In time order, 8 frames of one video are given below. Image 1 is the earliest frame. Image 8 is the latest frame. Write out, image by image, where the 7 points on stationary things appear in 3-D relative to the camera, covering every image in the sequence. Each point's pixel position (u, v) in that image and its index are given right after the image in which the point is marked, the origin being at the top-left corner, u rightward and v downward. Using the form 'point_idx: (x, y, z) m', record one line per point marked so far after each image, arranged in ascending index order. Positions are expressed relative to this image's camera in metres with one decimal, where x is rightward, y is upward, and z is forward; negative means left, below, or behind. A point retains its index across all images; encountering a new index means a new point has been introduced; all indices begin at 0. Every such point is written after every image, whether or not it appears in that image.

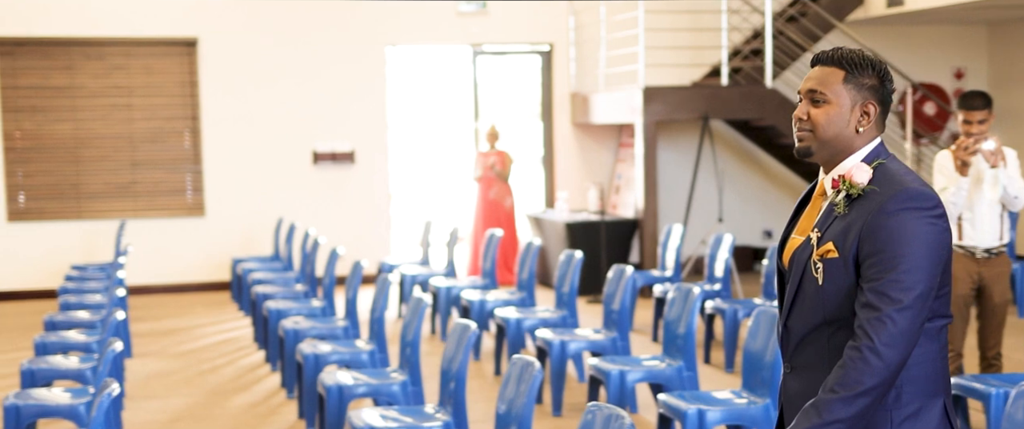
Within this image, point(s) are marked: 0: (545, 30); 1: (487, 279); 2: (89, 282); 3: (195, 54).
0: (+0.3, +1.8, +10.0) m
1: (-0.2, -0.5, +8.5) m
2: (-3.6, -0.6, +8.5) m
3: (-3.0, +1.5, +9.6) m
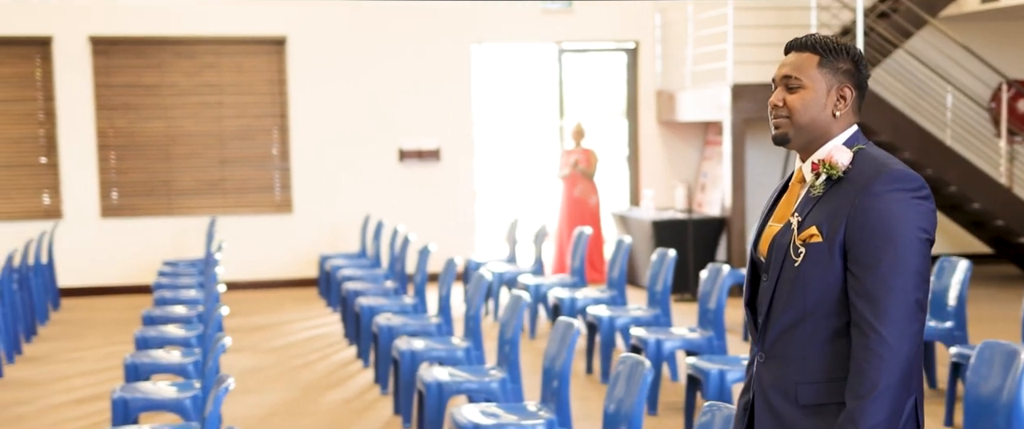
0: (+1.2, +1.8, +9.9) m
1: (+0.5, -0.5, +8.4) m
2: (-2.8, -0.5, +8.7) m
3: (-2.2, +1.6, +9.7) m
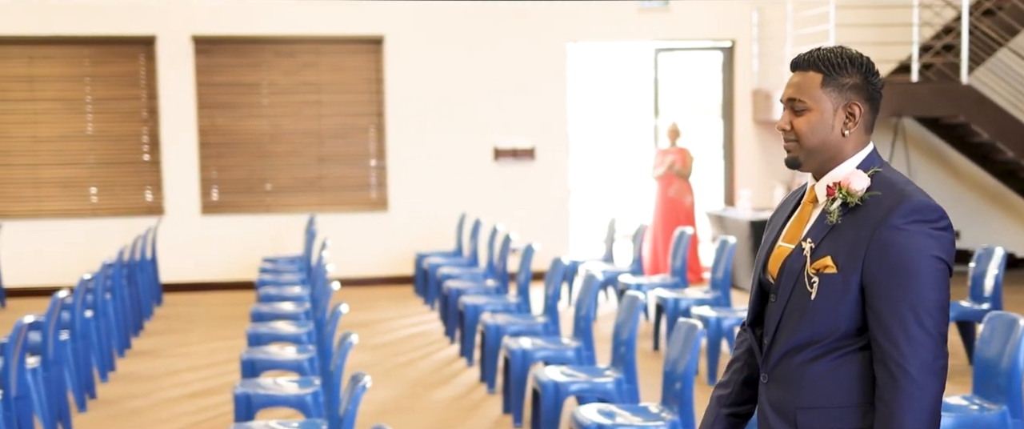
0: (+2.1, +1.8, +9.8) m
1: (+1.4, -0.5, +8.4) m
2: (-2.0, -0.5, +8.8) m
3: (-1.3, +1.6, +9.8) m
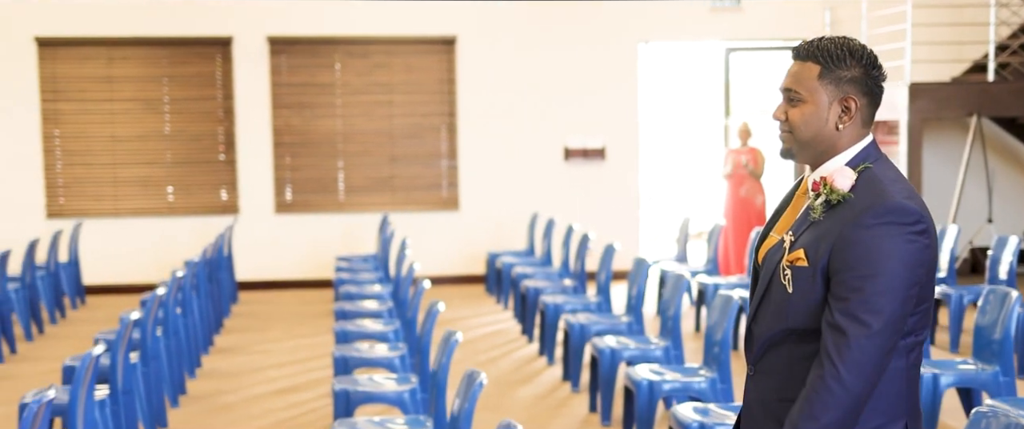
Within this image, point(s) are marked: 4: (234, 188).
0: (+2.8, +1.8, +9.7) m
1: (+2.0, -0.5, +8.3) m
2: (-1.3, -0.5, +8.8) m
3: (-0.6, +1.6, +9.8) m
4: (-2.7, +0.3, +9.8) m
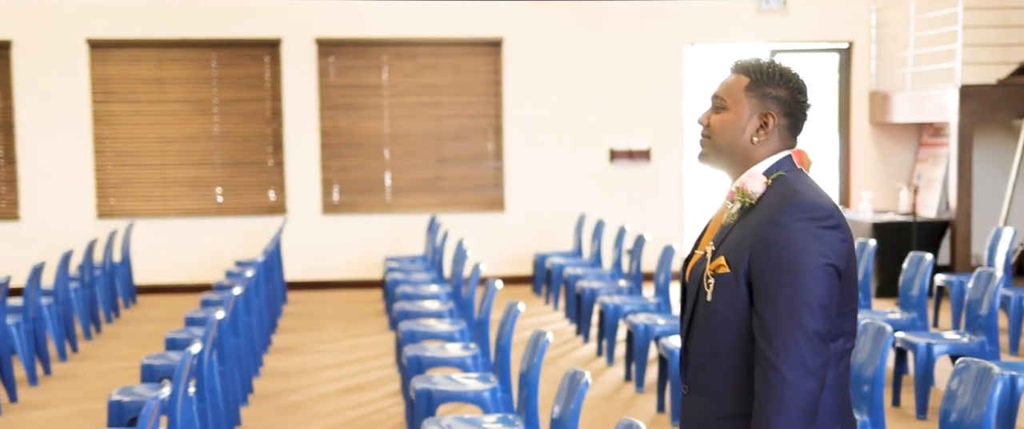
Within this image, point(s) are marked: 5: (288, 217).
0: (+3.2, +1.8, +9.8) m
1: (+2.5, -0.5, +8.4) m
2: (-0.9, -0.5, +8.9) m
3: (-0.1, +1.6, +9.9) m
4: (-2.2, +0.2, +9.8) m
5: (-2.2, 0.0, +9.8) m
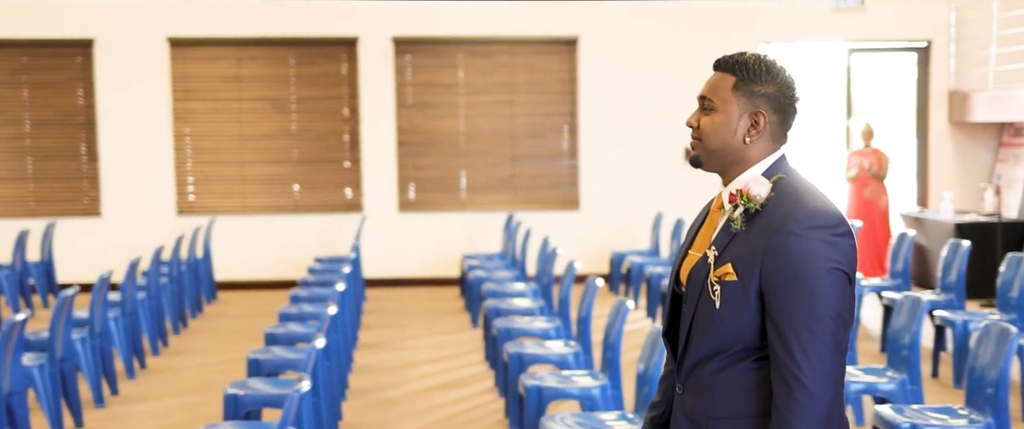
0: (+4.0, +1.8, +9.7) m
1: (+3.2, -0.5, +8.4) m
2: (-0.1, -0.5, +8.9) m
3: (+0.6, +1.6, +9.9) m
4: (-1.5, +0.3, +9.9) m
5: (-1.4, 0.0, +9.9) m
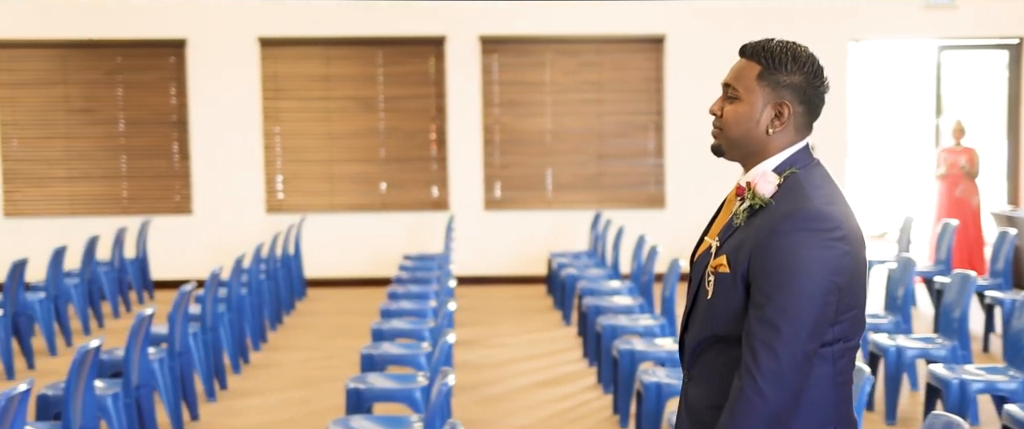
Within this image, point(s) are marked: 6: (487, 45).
0: (+4.8, +1.8, +9.6) m
1: (+4.0, -0.5, +8.3) m
2: (+0.7, -0.5, +8.9) m
3: (+1.5, +1.6, +9.9) m
4: (-0.7, +0.3, +9.9) m
5: (-0.6, 0.0, +9.9) m
6: (-0.3, +1.6, +9.8) m
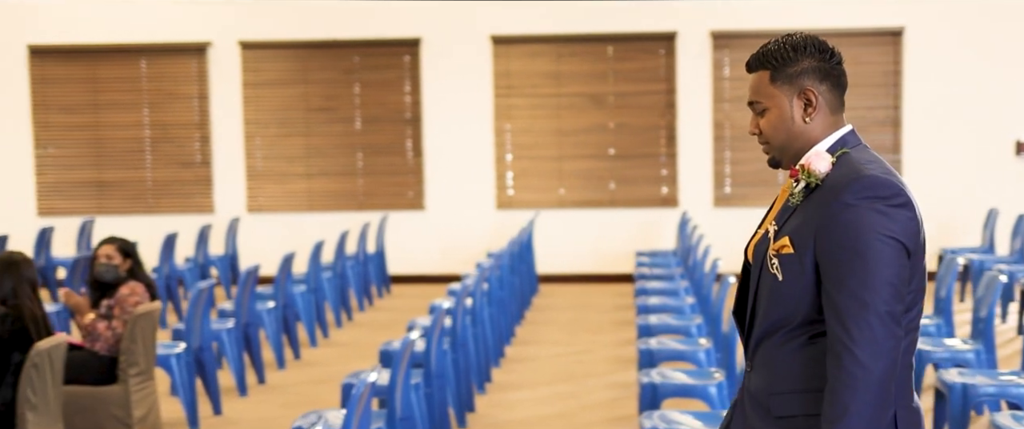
0: (+7.0, +1.8, +8.9) m
1: (+6.0, -0.5, +7.7) m
2: (+2.8, -0.5, +8.7) m
3: (+3.7, +1.6, +9.6) m
4: (+1.6, +0.3, +9.9) m
5: (+1.6, 0.0, +9.8) m
6: (+2.0, +1.7, +9.7) m
